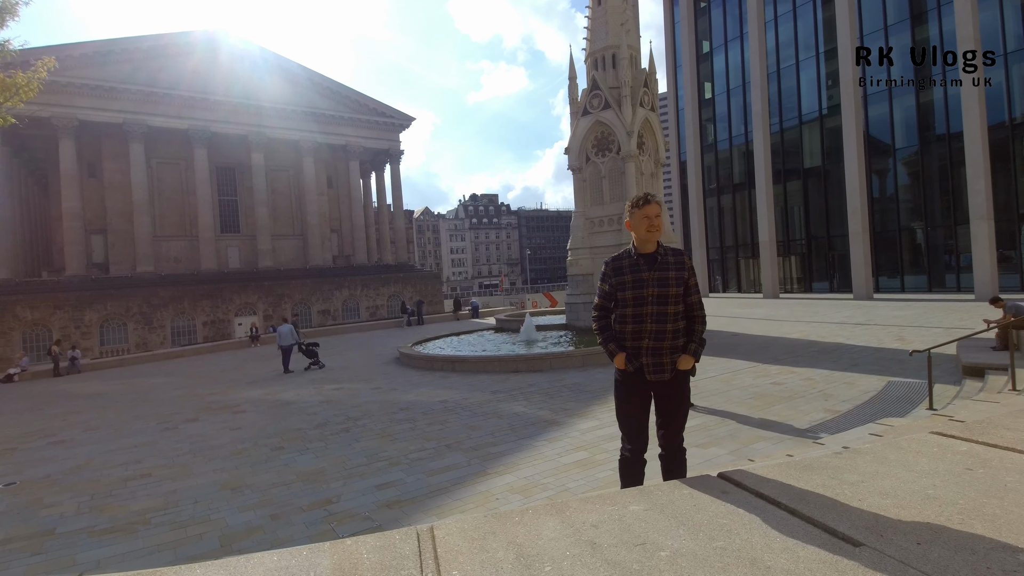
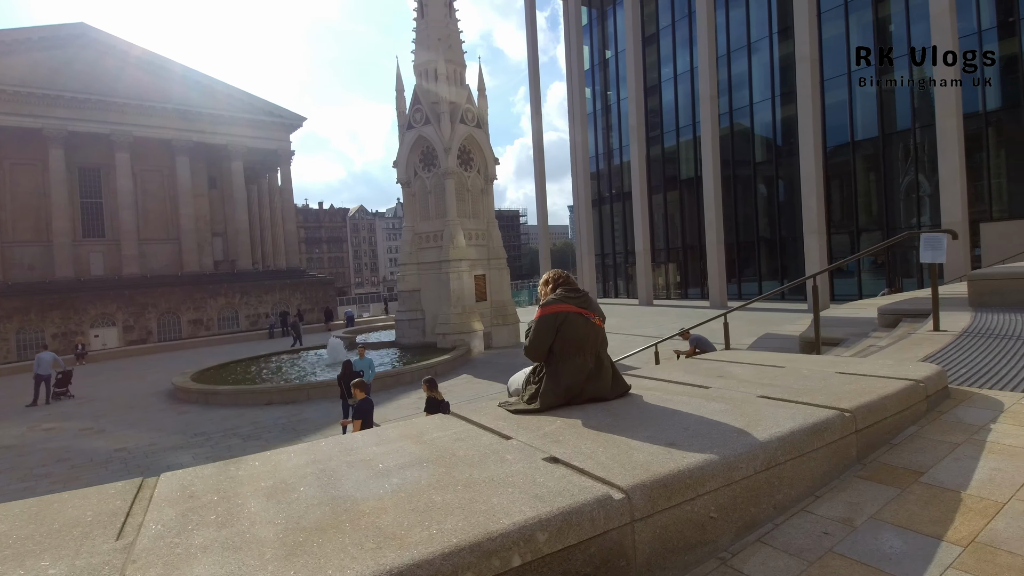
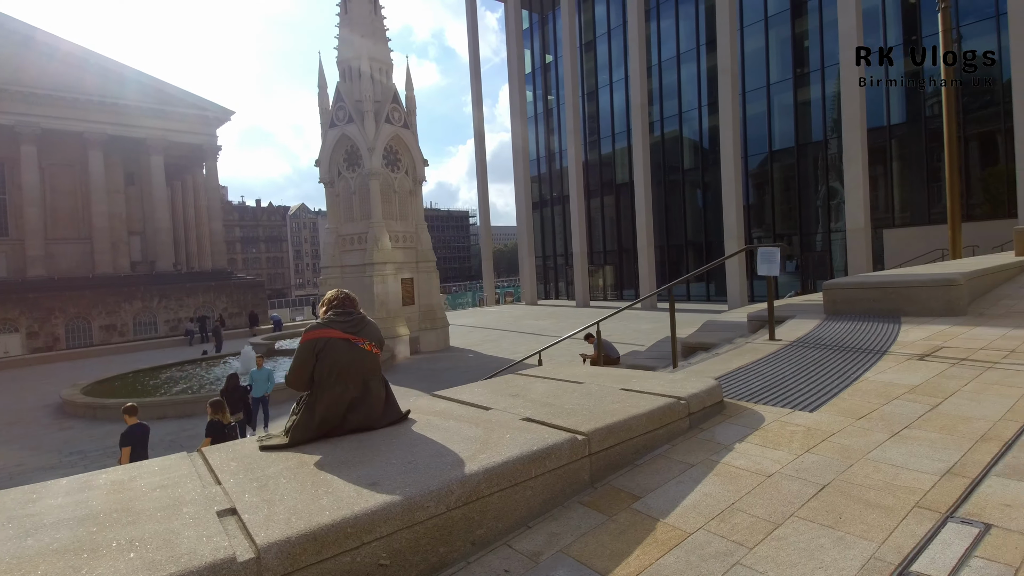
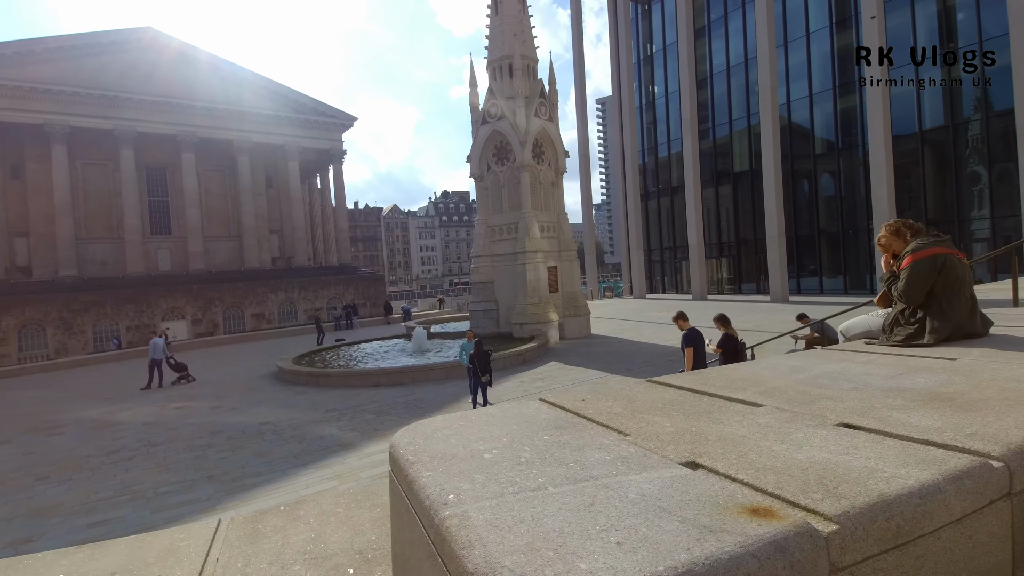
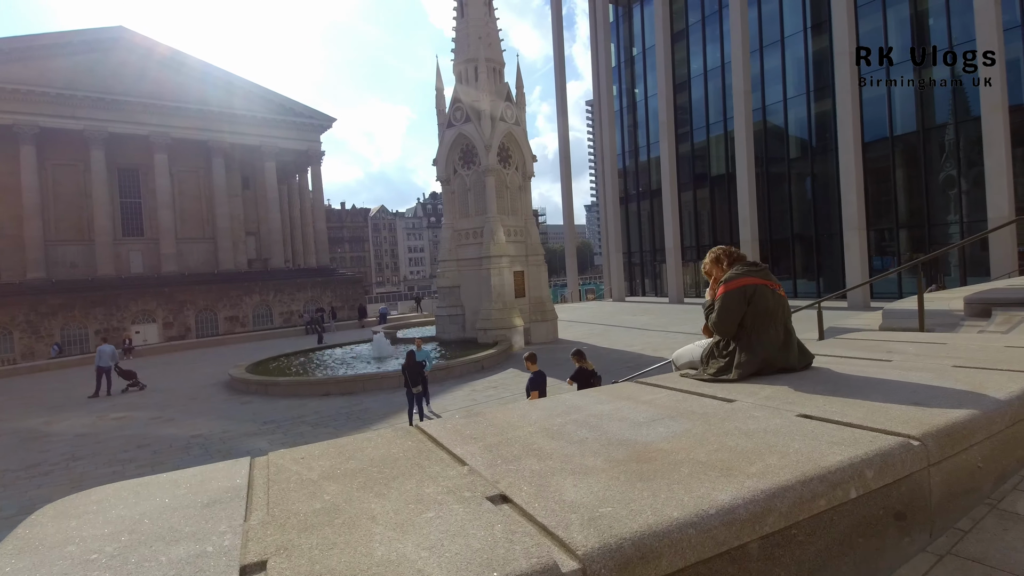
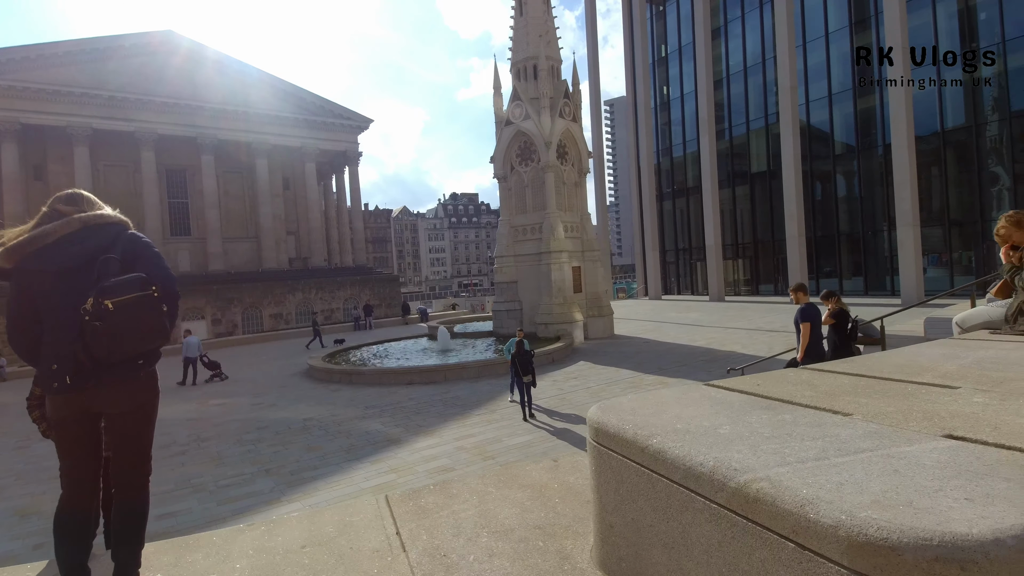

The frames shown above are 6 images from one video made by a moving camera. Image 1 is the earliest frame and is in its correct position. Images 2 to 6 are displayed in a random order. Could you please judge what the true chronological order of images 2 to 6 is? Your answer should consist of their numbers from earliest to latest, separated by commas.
6, 4, 5, 2, 3
